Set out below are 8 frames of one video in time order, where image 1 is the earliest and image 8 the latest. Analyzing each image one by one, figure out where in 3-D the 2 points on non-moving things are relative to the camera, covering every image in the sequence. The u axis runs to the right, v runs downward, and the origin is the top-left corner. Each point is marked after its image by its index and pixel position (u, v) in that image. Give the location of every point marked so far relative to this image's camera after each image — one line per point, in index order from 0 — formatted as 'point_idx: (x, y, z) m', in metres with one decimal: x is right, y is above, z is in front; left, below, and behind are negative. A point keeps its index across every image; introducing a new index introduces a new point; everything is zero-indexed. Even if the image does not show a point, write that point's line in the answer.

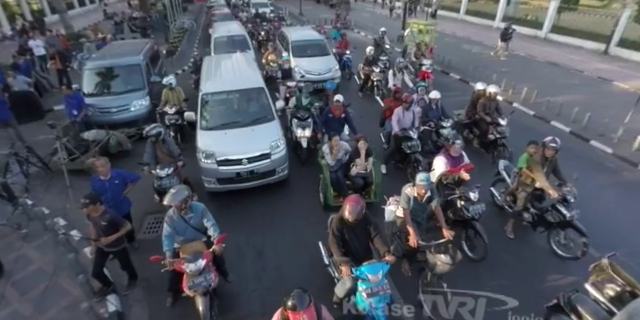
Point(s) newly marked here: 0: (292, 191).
0: (-0.6, -0.7, +6.6) m
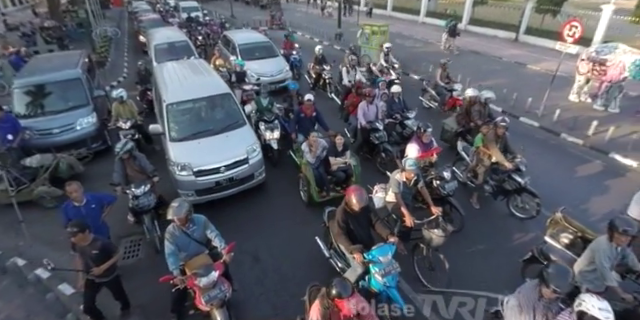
0: (-1.0, -0.7, +6.6) m
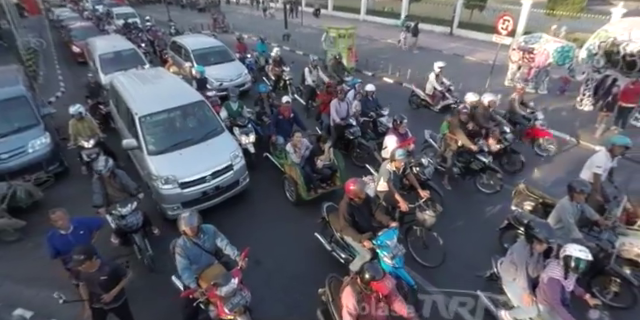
0: (-1.3, -0.8, +6.6) m
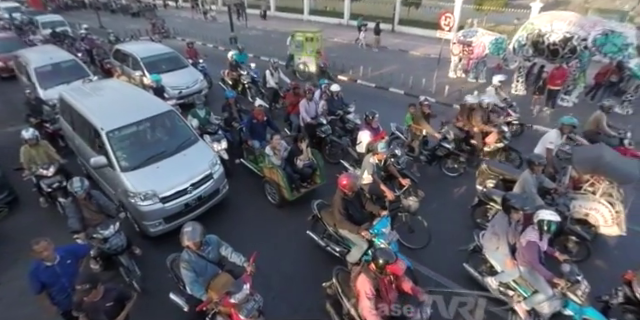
0: (-1.6, -0.9, +6.5) m
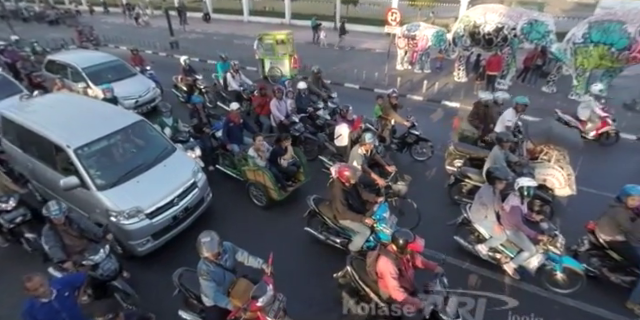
0: (-1.8, -1.0, +6.3) m
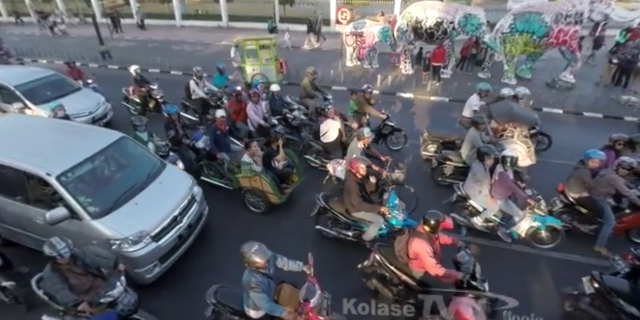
0: (-1.8, -1.2, +6.1) m
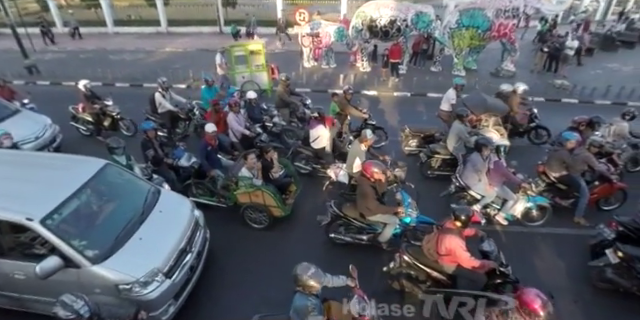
0: (-1.6, -1.5, +5.7) m
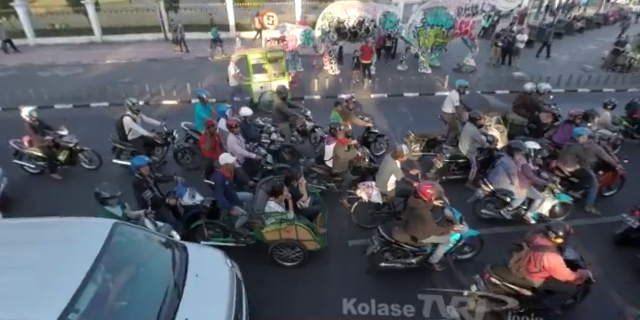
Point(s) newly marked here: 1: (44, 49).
0: (-0.9, -2.0, +4.9) m
1: (-12.6, +5.1, +15.4) m
